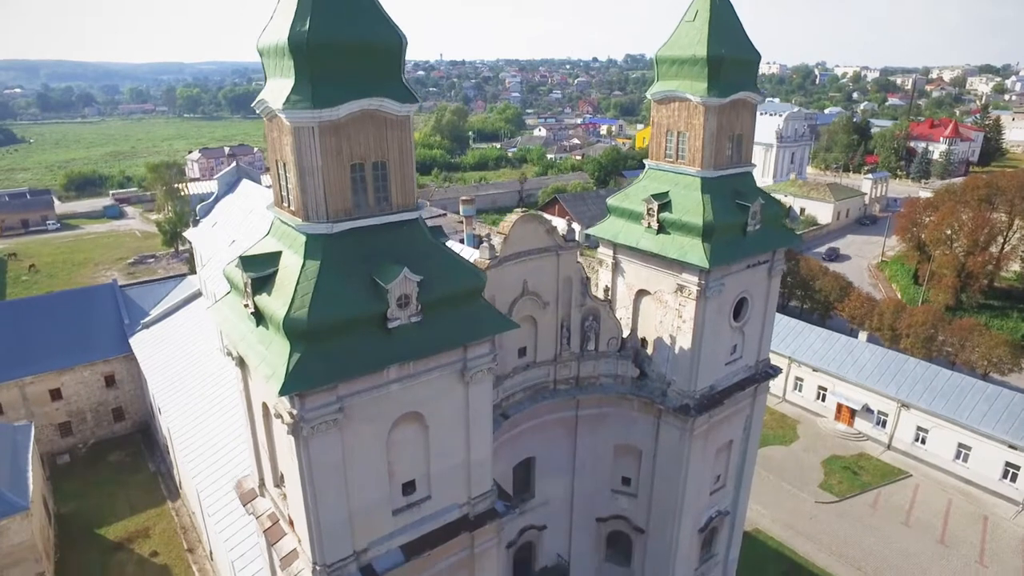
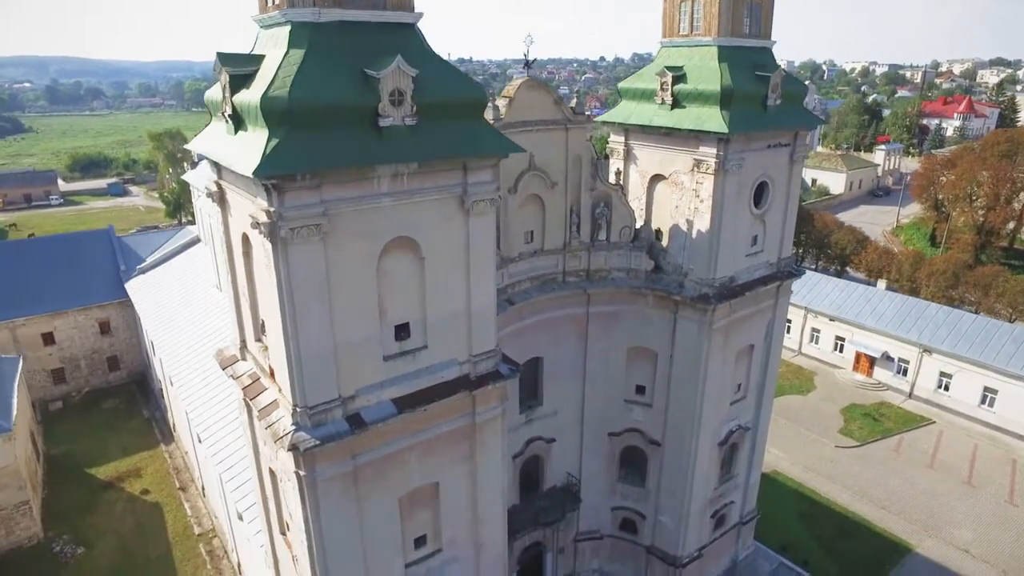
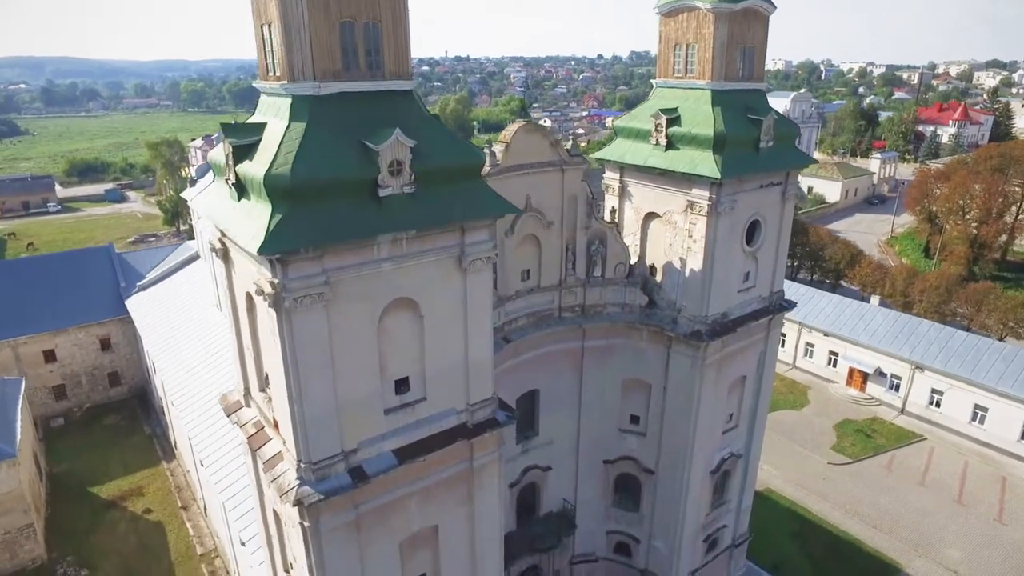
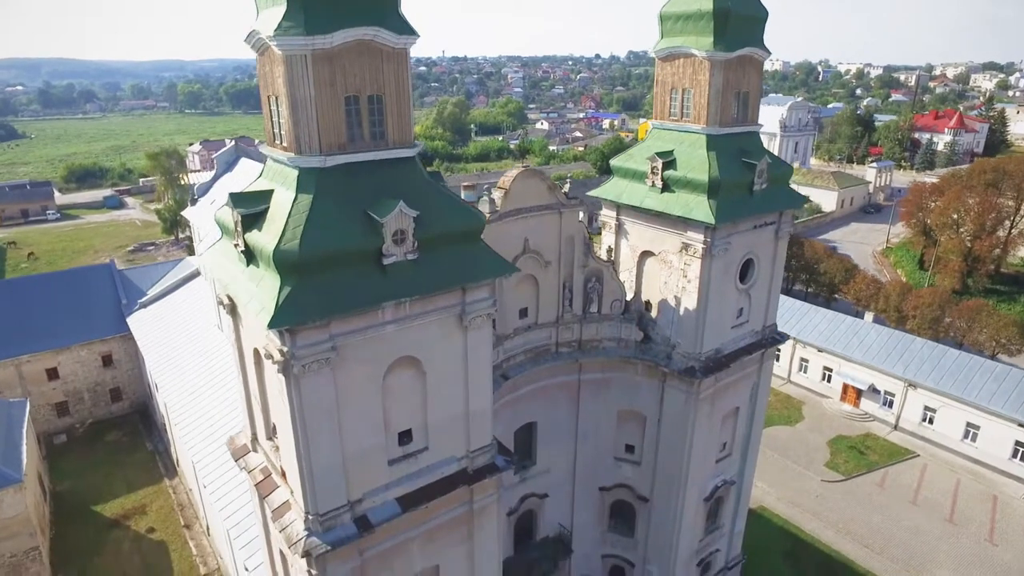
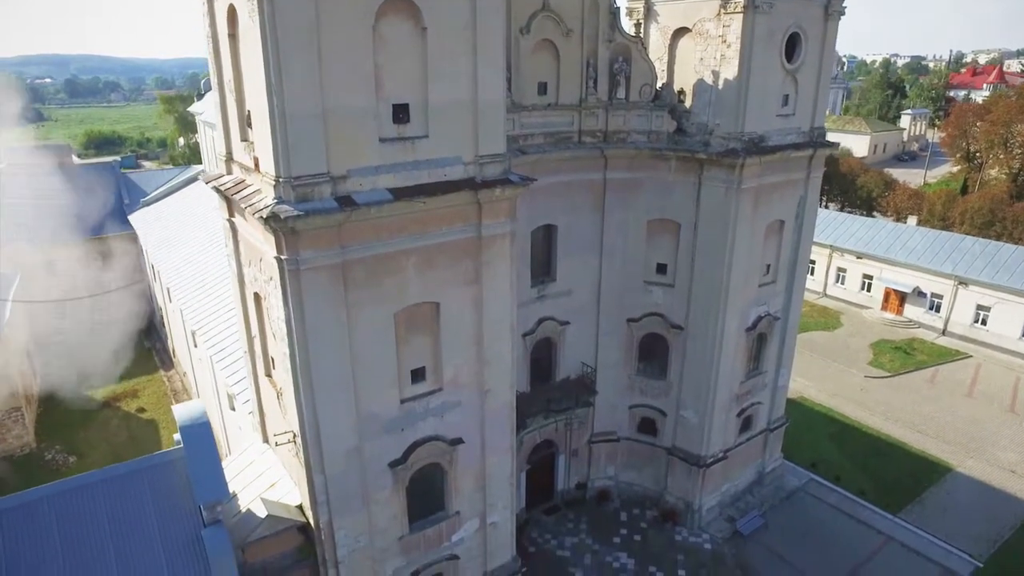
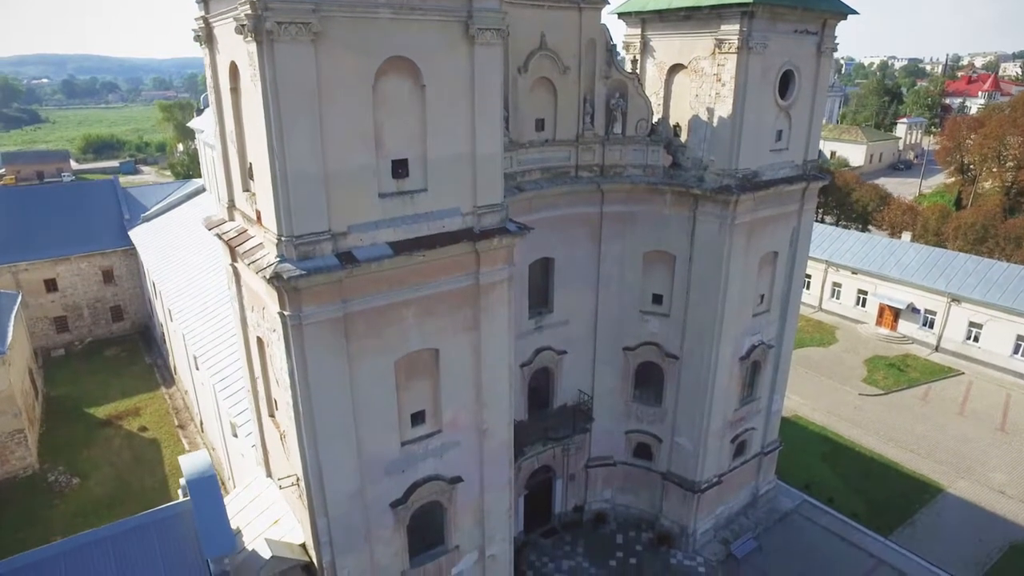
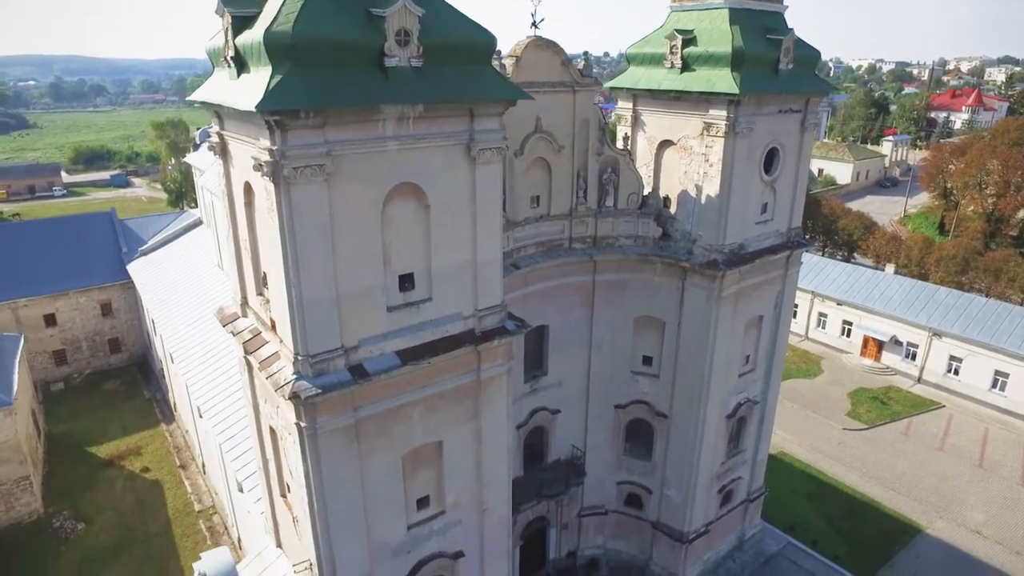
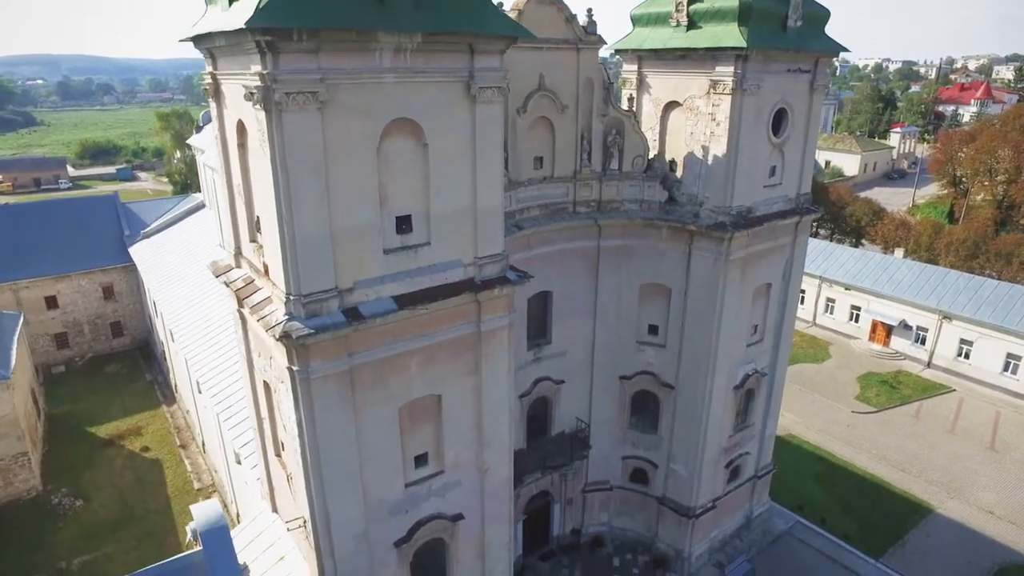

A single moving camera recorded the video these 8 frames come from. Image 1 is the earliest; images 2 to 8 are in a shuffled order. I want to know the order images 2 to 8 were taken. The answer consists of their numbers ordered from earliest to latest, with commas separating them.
4, 3, 2, 7, 8, 6, 5
